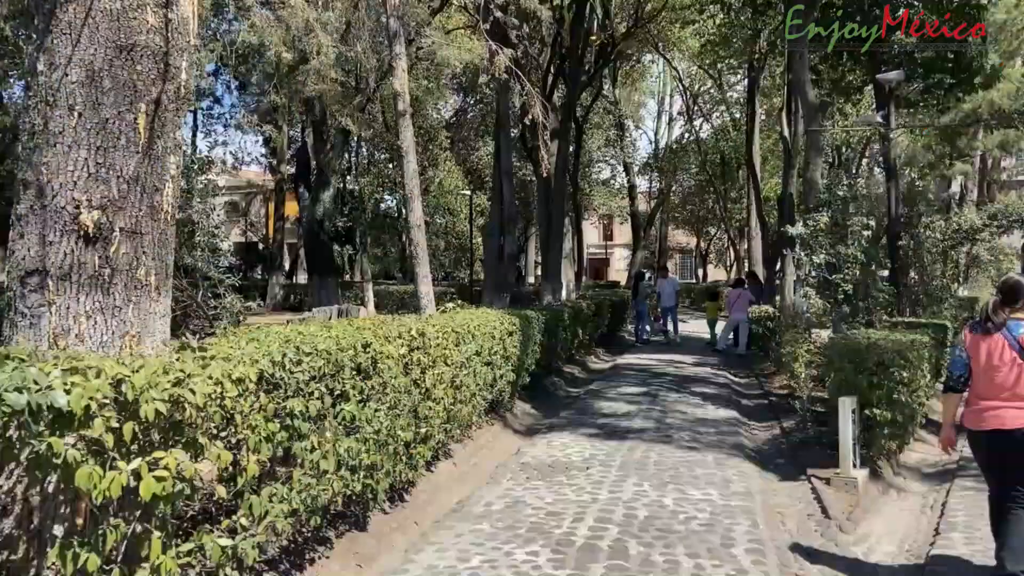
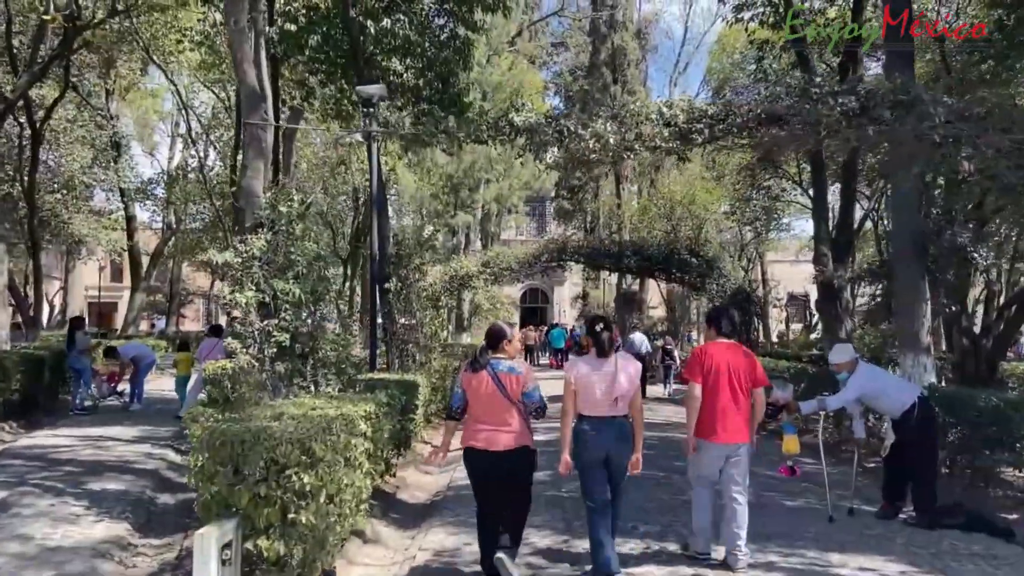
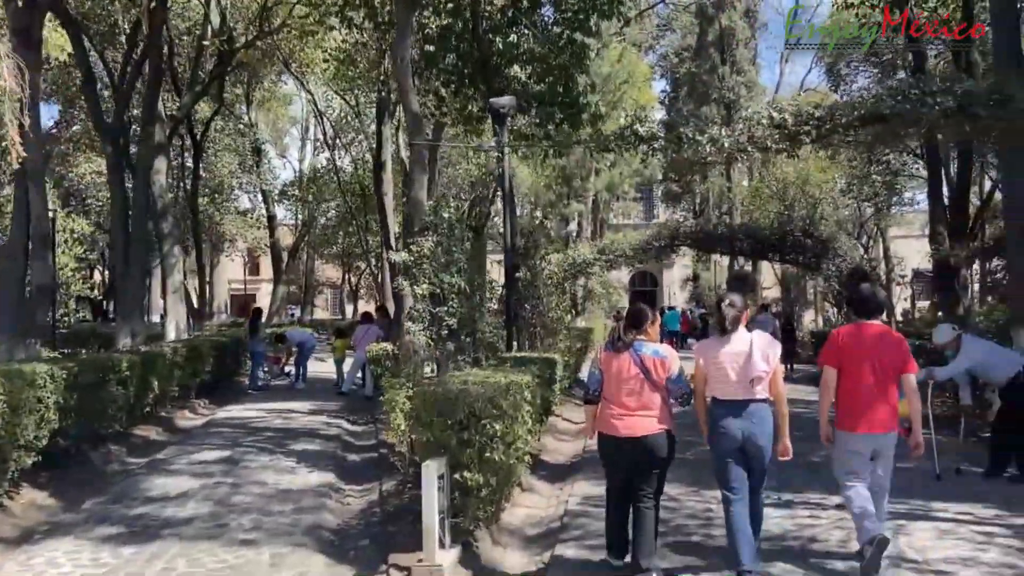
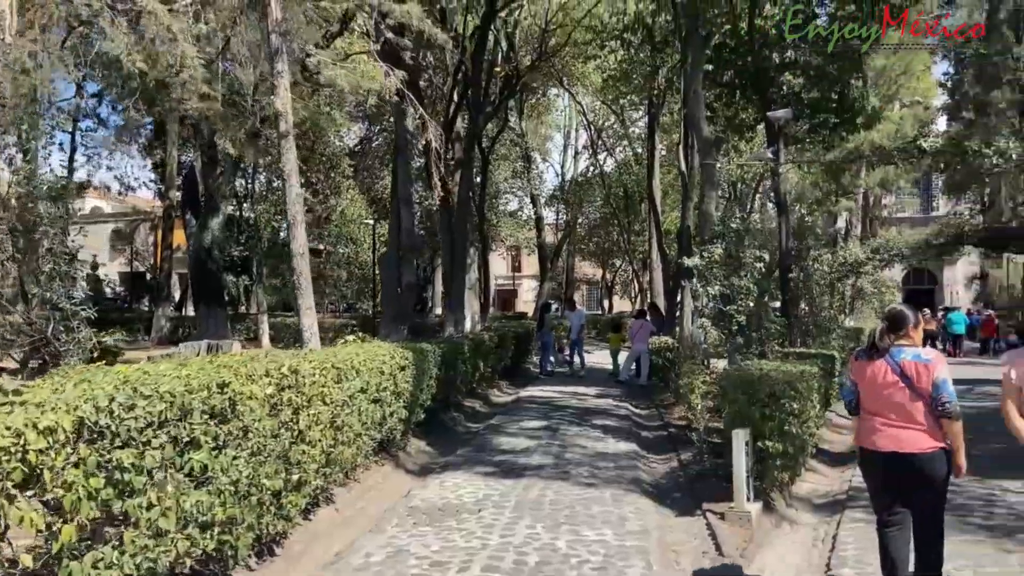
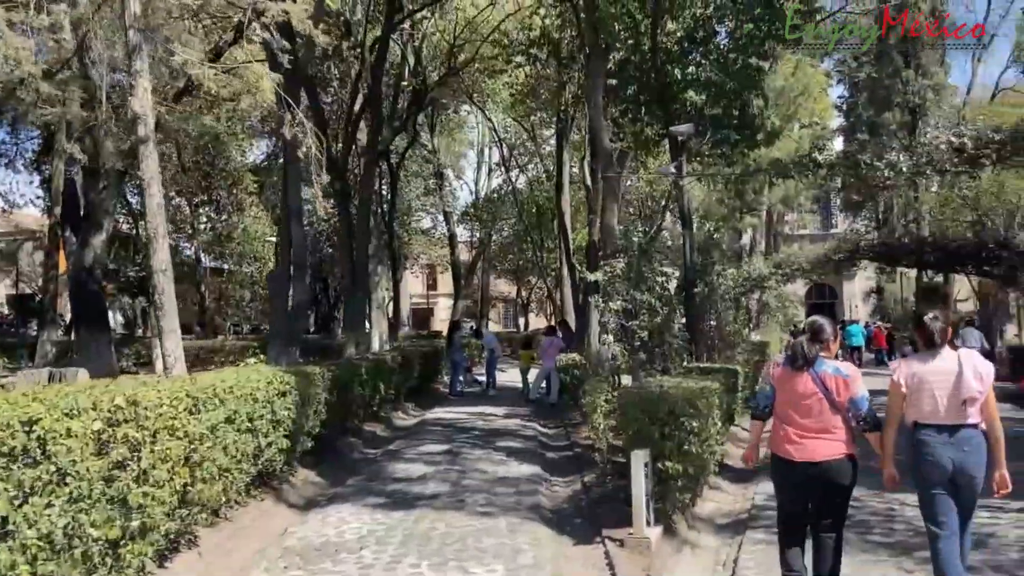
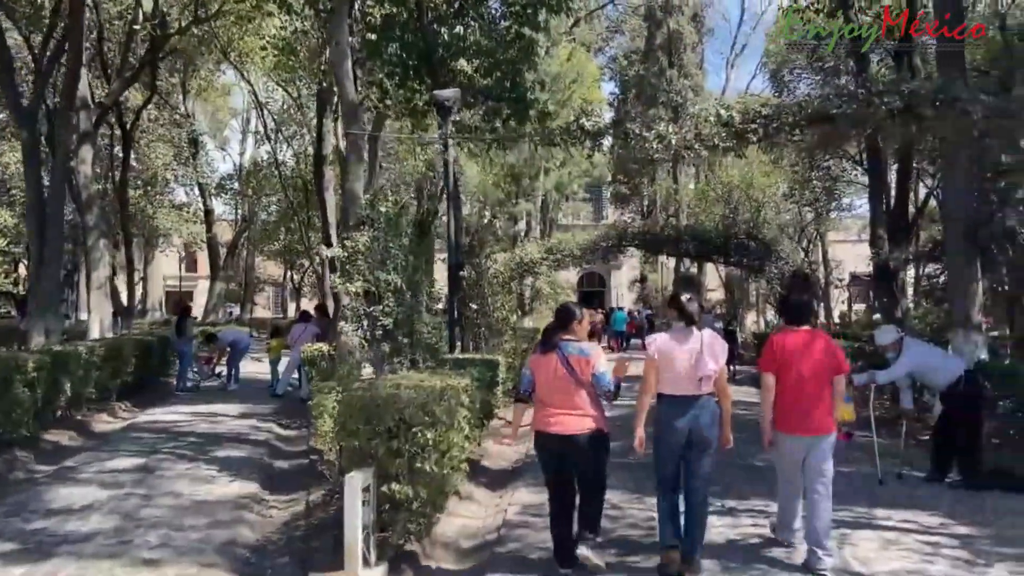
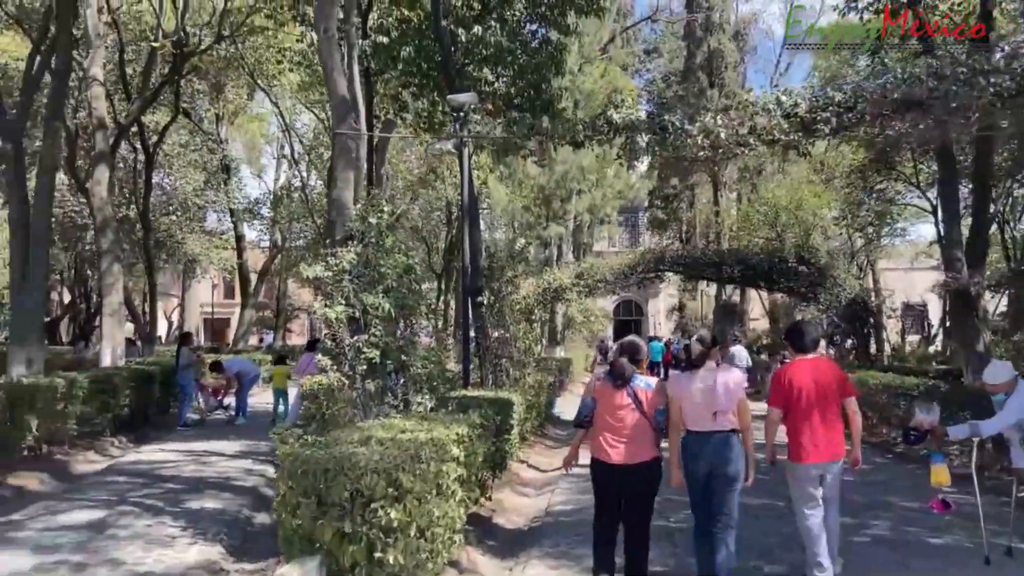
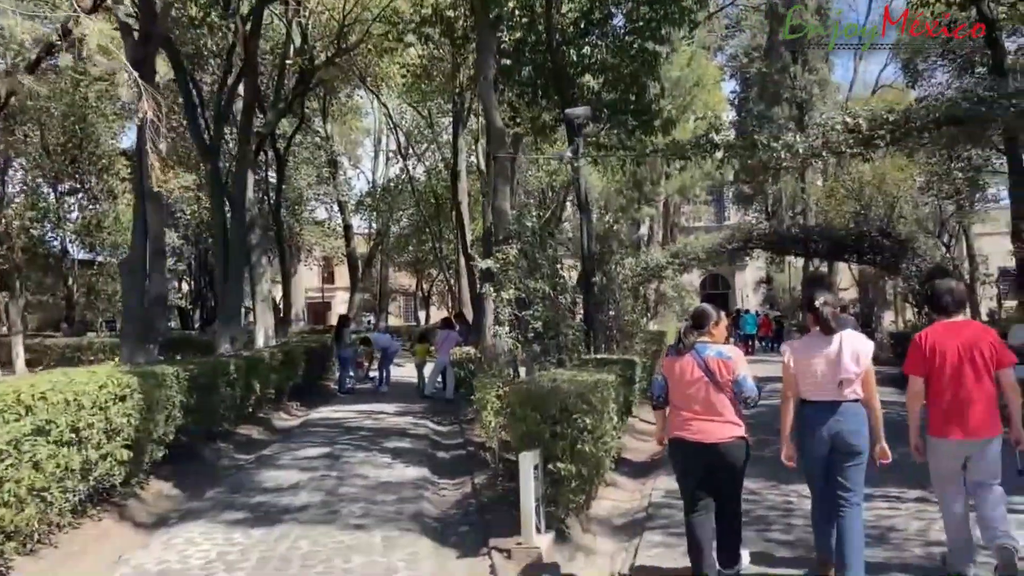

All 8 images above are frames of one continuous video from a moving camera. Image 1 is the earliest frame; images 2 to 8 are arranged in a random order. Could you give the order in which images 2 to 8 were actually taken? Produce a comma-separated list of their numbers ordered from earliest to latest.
4, 5, 8, 3, 6, 2, 7
